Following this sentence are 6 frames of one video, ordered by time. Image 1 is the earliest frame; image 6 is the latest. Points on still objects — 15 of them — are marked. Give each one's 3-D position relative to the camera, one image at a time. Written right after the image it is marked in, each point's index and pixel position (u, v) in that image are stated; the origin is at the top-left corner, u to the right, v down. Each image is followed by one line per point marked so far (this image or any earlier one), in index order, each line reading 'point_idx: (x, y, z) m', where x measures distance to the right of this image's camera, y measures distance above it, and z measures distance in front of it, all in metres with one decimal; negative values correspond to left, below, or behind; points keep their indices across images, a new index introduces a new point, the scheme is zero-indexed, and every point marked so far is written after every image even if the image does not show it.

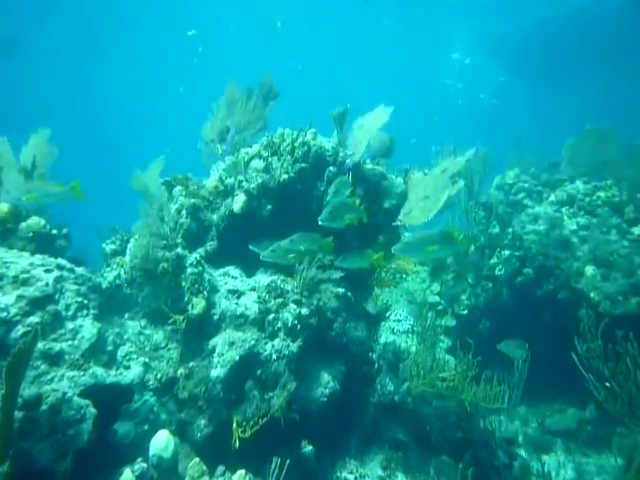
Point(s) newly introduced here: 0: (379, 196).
0: (+0.8, +0.6, +6.8) m
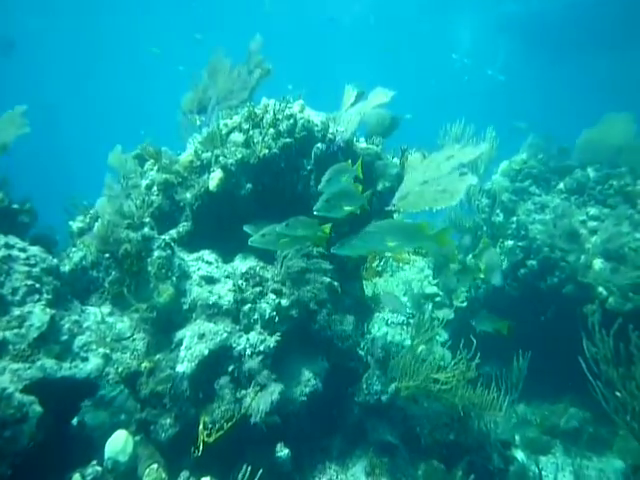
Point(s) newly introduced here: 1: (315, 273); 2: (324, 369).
0: (+0.7, +0.8, +6.2) m
1: (-0.1, -0.4, +5.6) m
2: (0.0, -1.4, +5.4) m
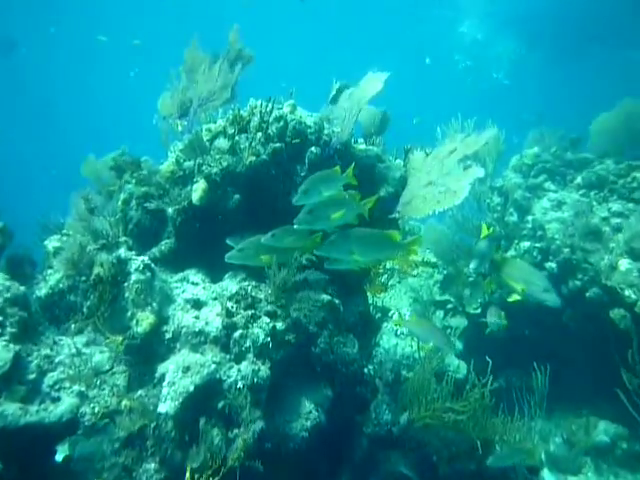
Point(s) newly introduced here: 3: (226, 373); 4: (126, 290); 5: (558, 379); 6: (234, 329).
0: (+0.6, +0.7, +5.6) m
1: (-0.1, -0.5, +5.0) m
2: (+0.1, -1.6, +4.8) m
3: (-0.8, -1.2, +4.4) m
4: (-1.9, -0.5, +4.7) m
5: (+3.6, -2.1, +7.4) m
6: (-0.8, -0.8, +4.6) m
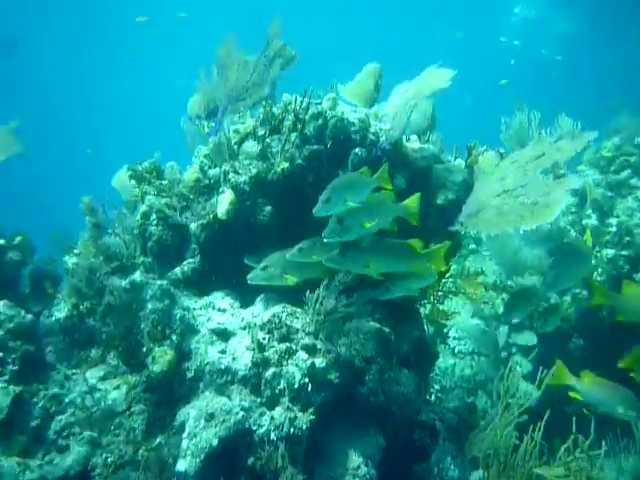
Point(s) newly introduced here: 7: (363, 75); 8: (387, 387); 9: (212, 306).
0: (+1.1, +0.5, +4.8) m
1: (+0.3, -0.7, +4.2) m
2: (+0.5, -1.7, +4.0) m
3: (-0.5, -1.4, +3.6) m
4: (-1.5, -0.7, +4.1) m
5: (+4.3, -2.2, +6.3) m
6: (-0.4, -1.0, +3.9) m
7: (+0.6, +2.2, +6.6) m
8: (+0.6, -1.3, +4.2) m
9: (-1.0, -0.6, +4.3) m
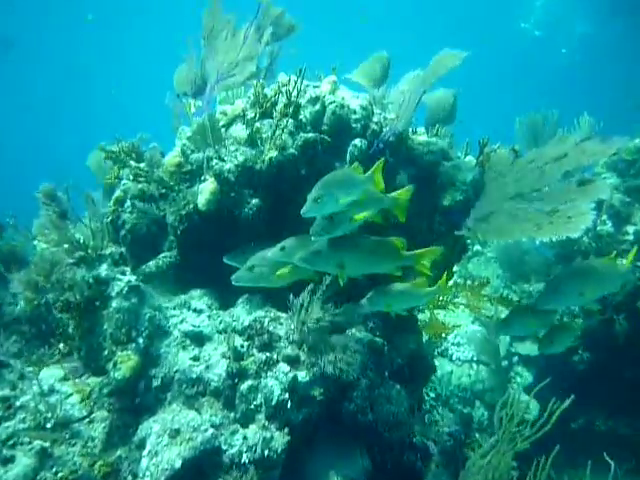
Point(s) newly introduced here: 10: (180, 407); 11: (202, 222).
0: (+1.0, +0.5, +4.3) m
1: (+0.2, -0.7, +3.8) m
2: (+0.3, -1.7, +3.6) m
3: (-0.6, -1.4, +3.2) m
4: (-1.6, -0.6, +3.7) m
5: (+4.1, -2.4, +5.9) m
6: (-0.6, -1.0, +3.5) m
7: (+0.6, +2.3, +6.1) m
8: (+0.4, -1.3, +3.8) m
9: (-1.1, -0.5, +3.9) m
10: (-1.0, -1.2, +3.4) m
11: (-0.9, +0.2, +3.9) m
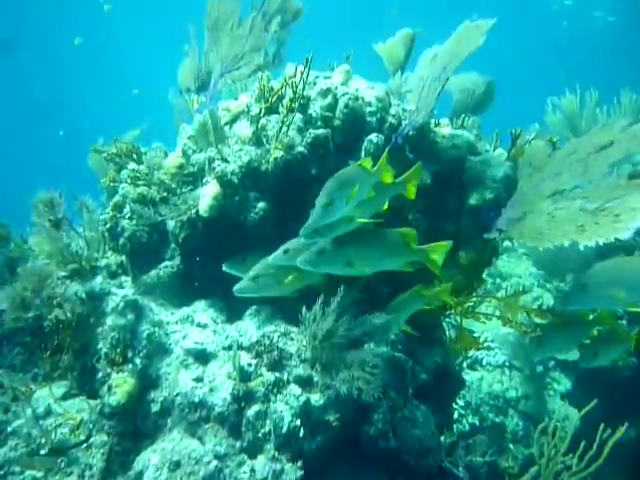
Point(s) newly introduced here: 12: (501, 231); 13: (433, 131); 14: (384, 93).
0: (+1.1, +0.4, +3.9) m
1: (+0.3, -0.8, +3.4) m
2: (+0.4, -1.8, +3.2) m
3: (-0.5, -1.4, +2.9) m
4: (-1.5, -0.7, +3.4) m
5: (+4.3, -2.4, +5.4) m
6: (-0.5, -1.1, +3.1) m
7: (+0.8, +2.2, +5.6) m
8: (+0.5, -1.3, +3.4) m
9: (-1.0, -0.6, +3.6) m
10: (-0.9, -1.2, +3.1) m
11: (-0.9, +0.1, +3.6) m
12: (+1.4, +0.1, +3.8) m
13: (+0.9, +0.8, +3.8) m
14: (+0.5, +1.1, +3.8) m
